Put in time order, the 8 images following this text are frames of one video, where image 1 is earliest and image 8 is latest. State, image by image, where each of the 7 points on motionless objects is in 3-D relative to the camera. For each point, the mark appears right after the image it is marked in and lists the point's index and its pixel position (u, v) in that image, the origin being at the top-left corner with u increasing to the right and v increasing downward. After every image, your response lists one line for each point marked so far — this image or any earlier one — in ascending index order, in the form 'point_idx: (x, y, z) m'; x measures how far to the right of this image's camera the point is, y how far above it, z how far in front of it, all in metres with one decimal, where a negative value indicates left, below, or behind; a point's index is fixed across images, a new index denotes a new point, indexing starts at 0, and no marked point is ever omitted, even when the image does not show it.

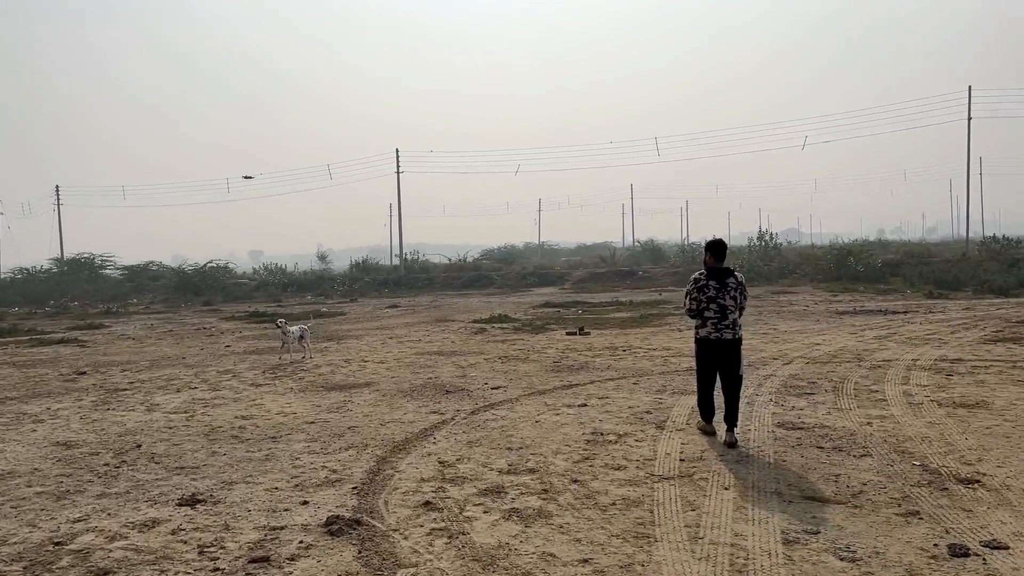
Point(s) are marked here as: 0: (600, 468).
0: (+0.6, -1.2, +5.8) m
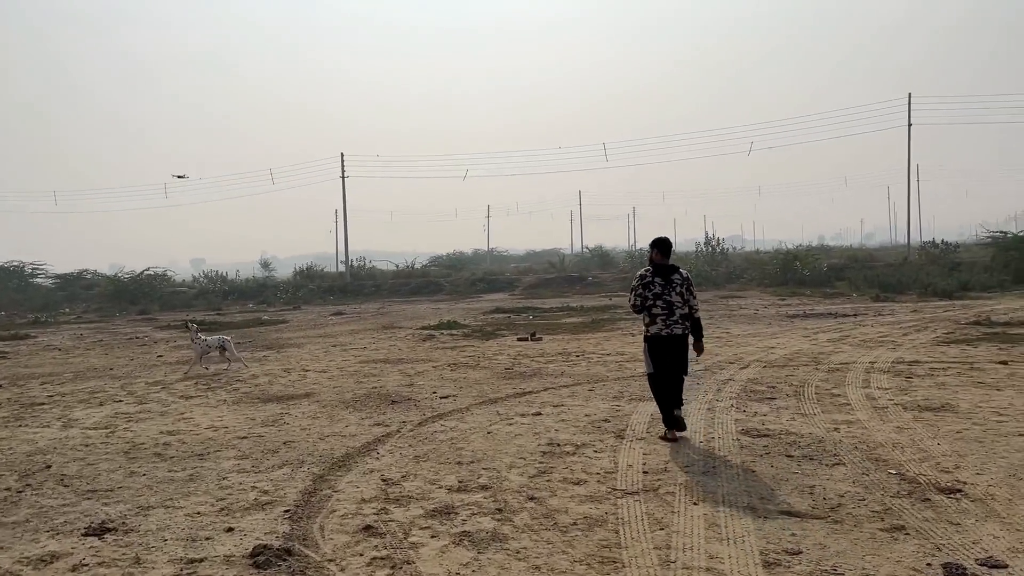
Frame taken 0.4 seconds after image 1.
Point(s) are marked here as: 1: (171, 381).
0: (+0.3, -1.2, +5.3) m
1: (-4.8, -1.3, +11.7) m
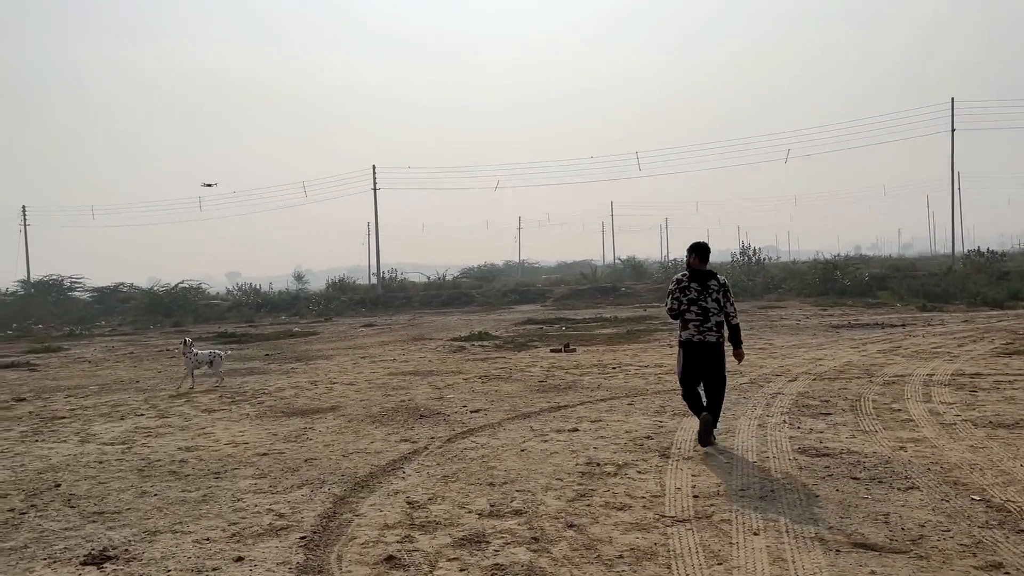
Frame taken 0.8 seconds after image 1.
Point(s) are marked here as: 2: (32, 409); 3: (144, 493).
0: (+0.5, -1.3, +4.8) m
1: (-4.3, -1.4, +11.4) m
2: (-6.0, -1.5, +10.6) m
3: (-2.6, -1.4, +5.8) m
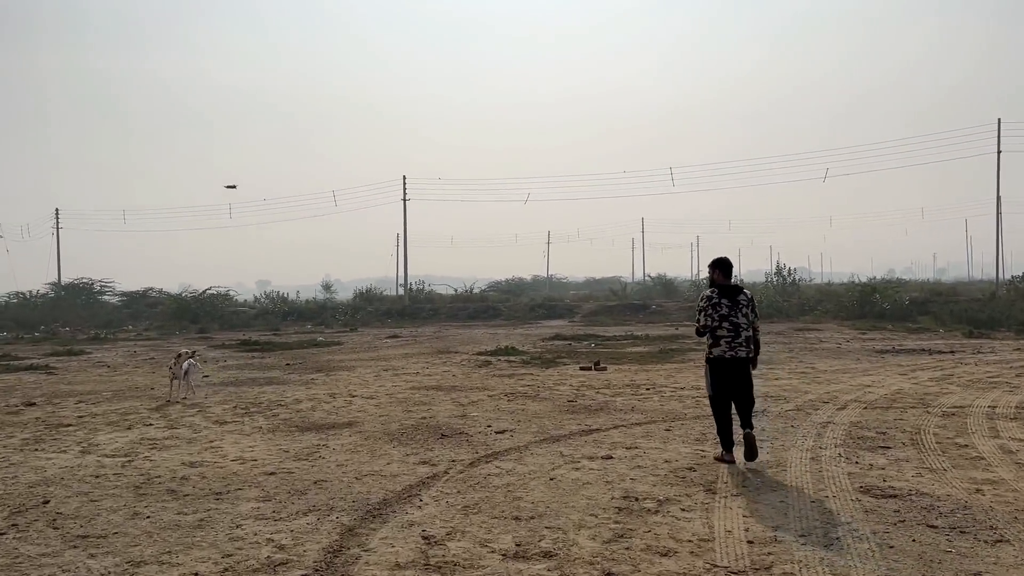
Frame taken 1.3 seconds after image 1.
0: (+0.6, -1.3, +4.2) m
1: (-4.0, -1.5, +10.9) m
2: (-5.7, -1.5, +10.2) m
3: (-2.4, -1.4, +5.3) m
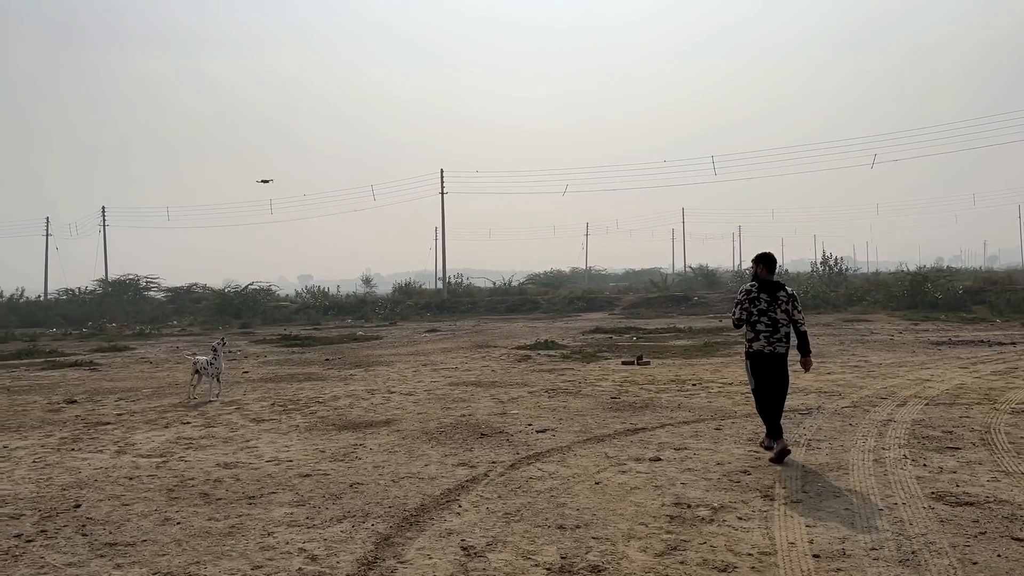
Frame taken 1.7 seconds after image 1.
0: (+0.9, -1.3, +3.9) m
1: (-3.4, -1.5, +10.8) m
2: (-5.2, -1.5, +10.1) m
3: (-2.1, -1.4, +5.1) m
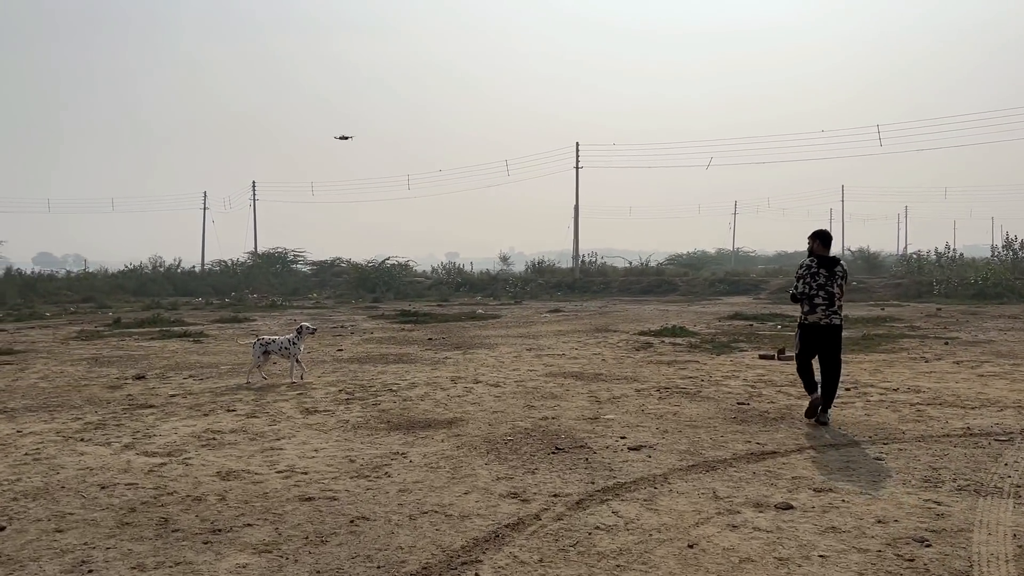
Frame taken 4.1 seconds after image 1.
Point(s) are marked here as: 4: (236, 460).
0: (+0.8, -1.2, +2.1) m
1: (-2.2, -1.1, +9.6) m
2: (-4.1, -1.1, +9.2) m
3: (-1.9, -1.2, +3.8) m
4: (-1.9, -1.2, +5.9) m
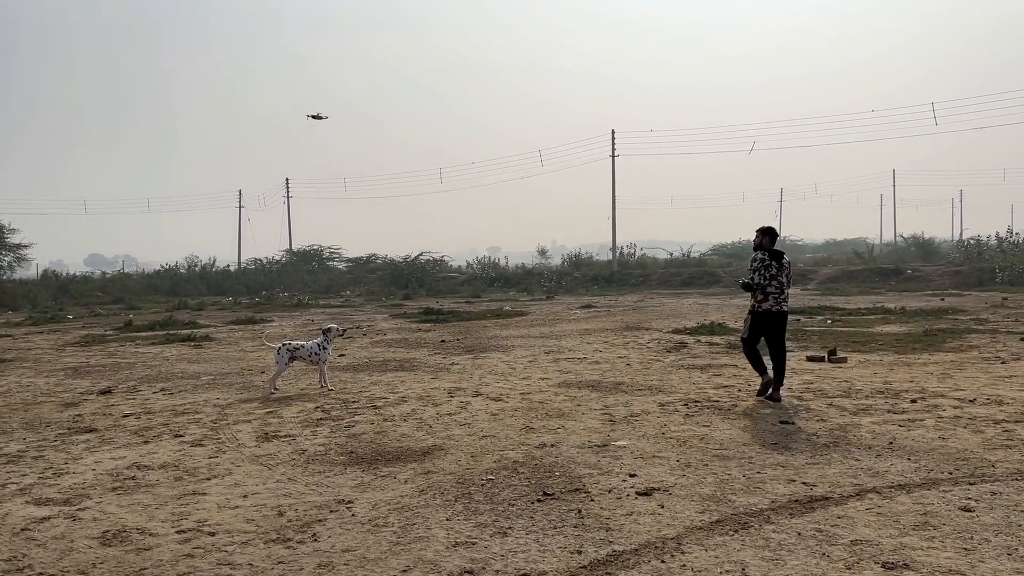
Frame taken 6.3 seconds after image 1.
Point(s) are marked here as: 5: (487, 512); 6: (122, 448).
0: (+0.5, -1.3, +0.8) m
1: (-2.2, -1.1, +8.5) m
2: (-4.1, -1.2, +8.2) m
3: (-2.2, -1.3, +2.6) m
4: (-2.0, -1.2, +4.7) m
5: (-0.1, -1.2, +4.4) m
6: (-3.0, -1.2, +6.4) m
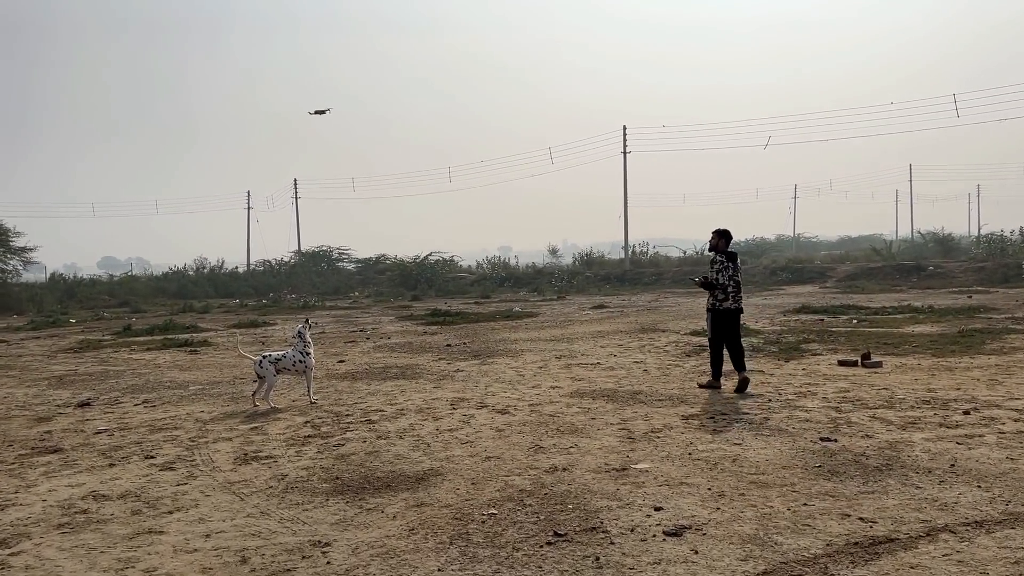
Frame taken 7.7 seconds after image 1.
0: (+0.4, -1.3, +0.1) m
1: (-2.1, -1.2, +7.8) m
2: (-4.0, -1.2, +7.5) m
3: (-2.2, -1.3, +1.9) m
4: (-2.0, -1.3, +4.0) m
5: (-0.1, -1.2, +3.7) m
6: (-2.9, -1.2, +5.8) m
